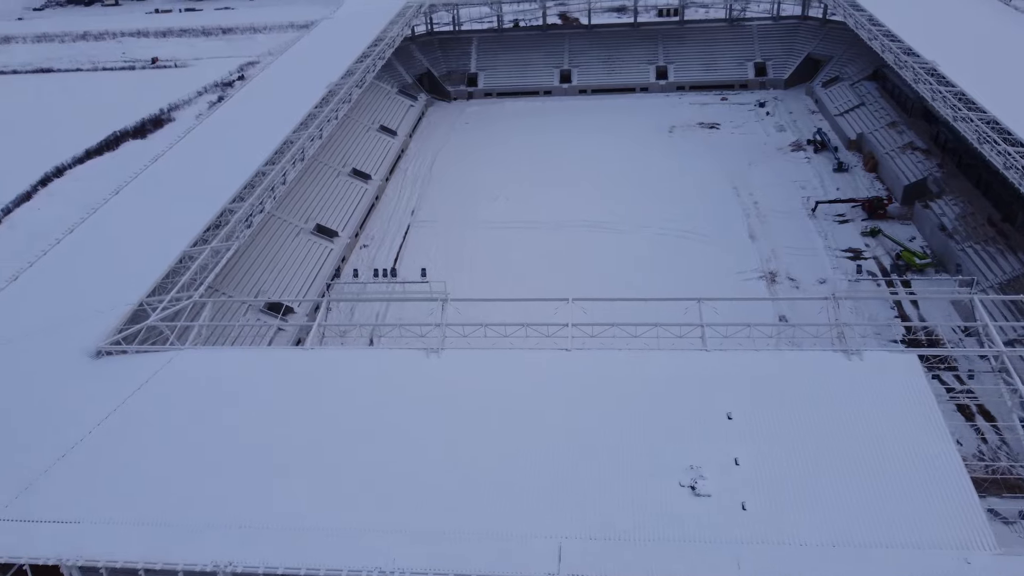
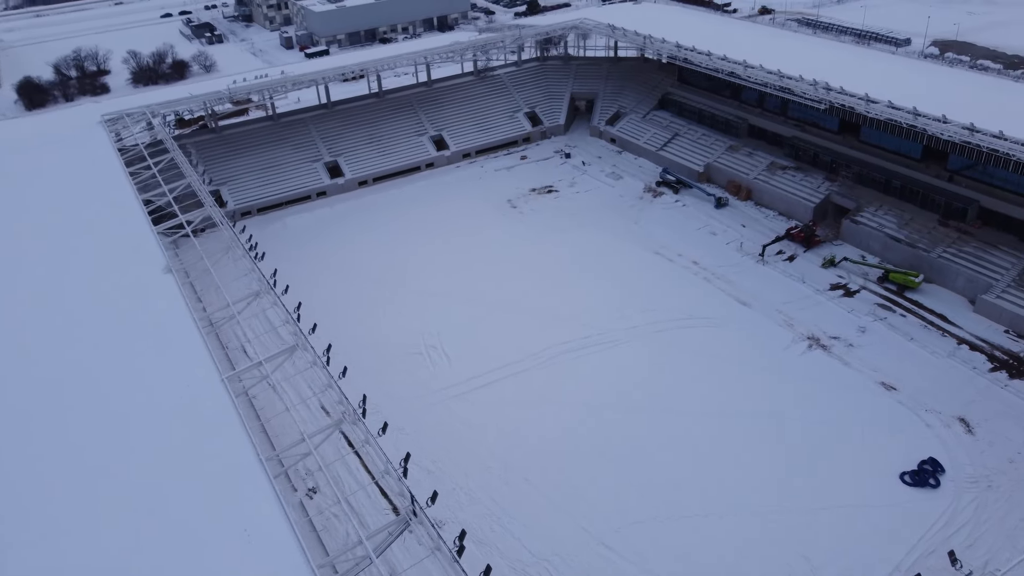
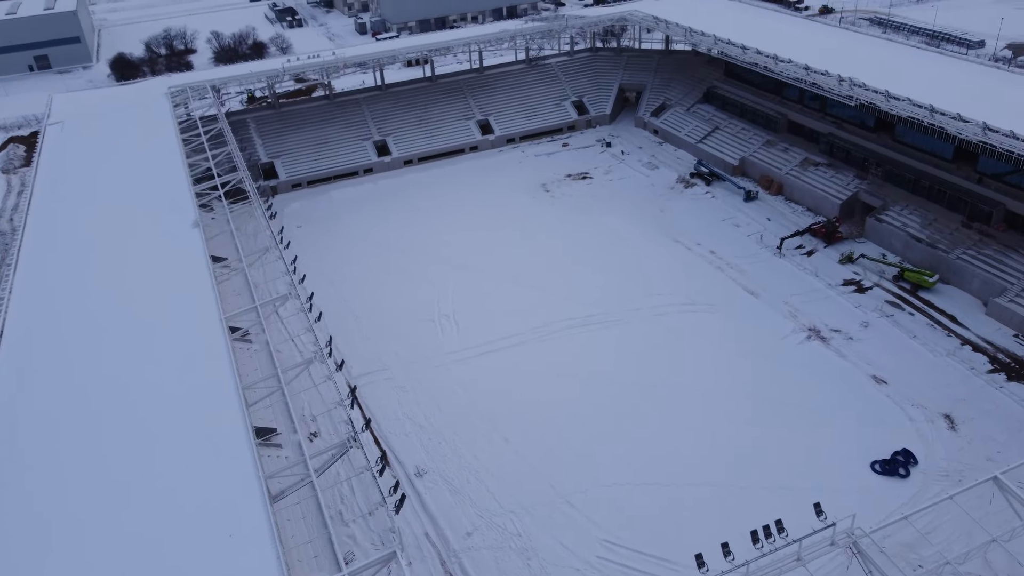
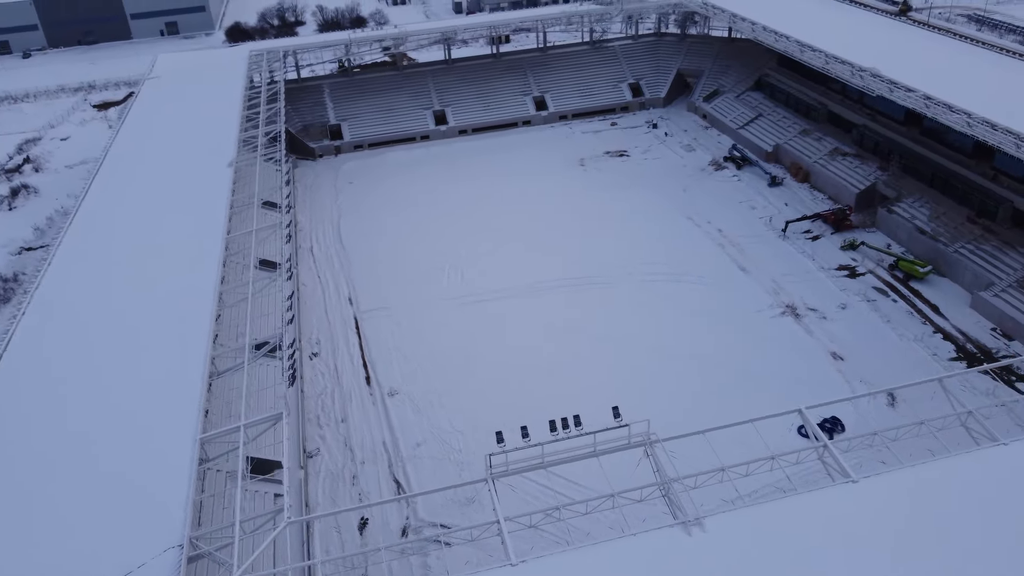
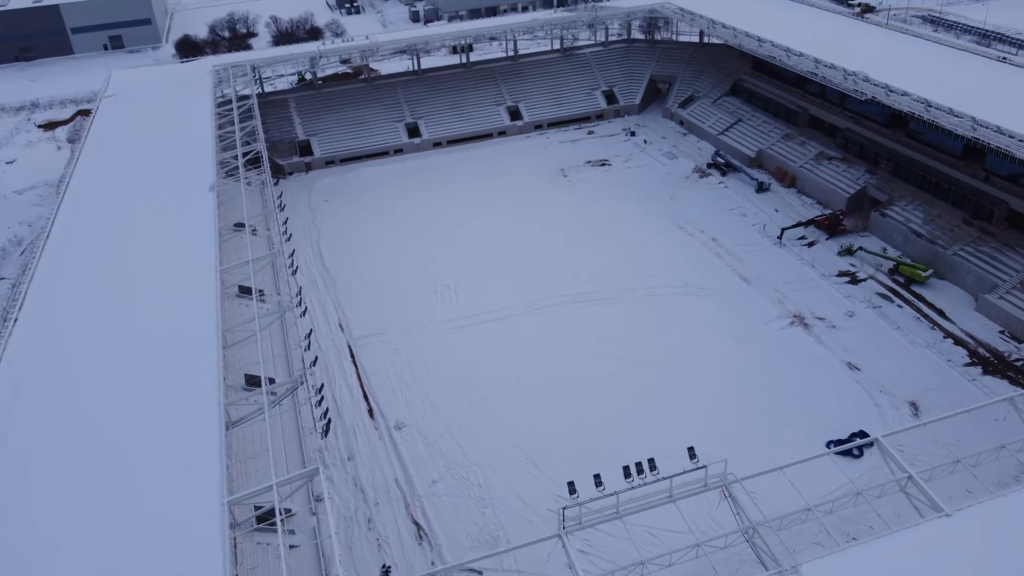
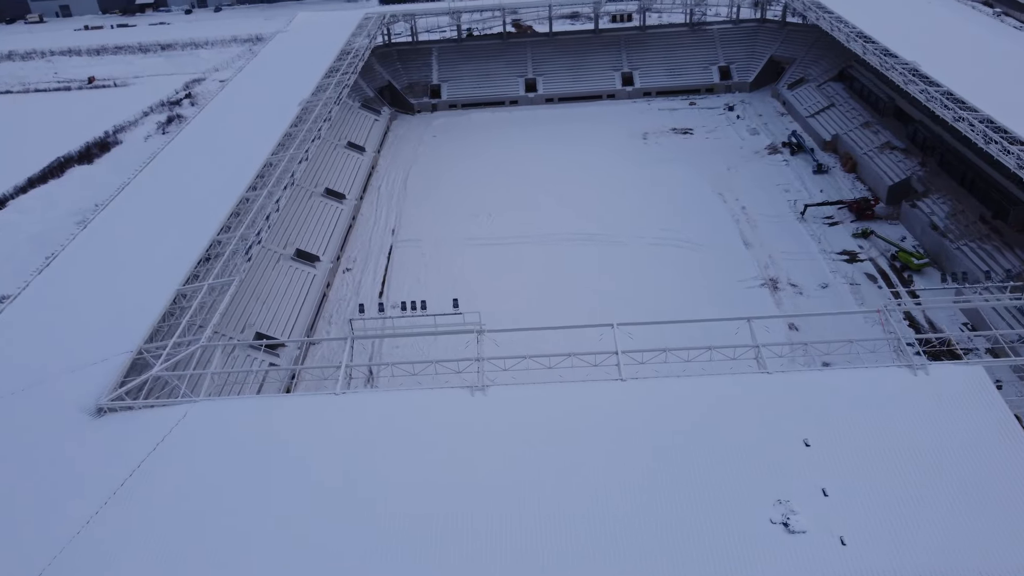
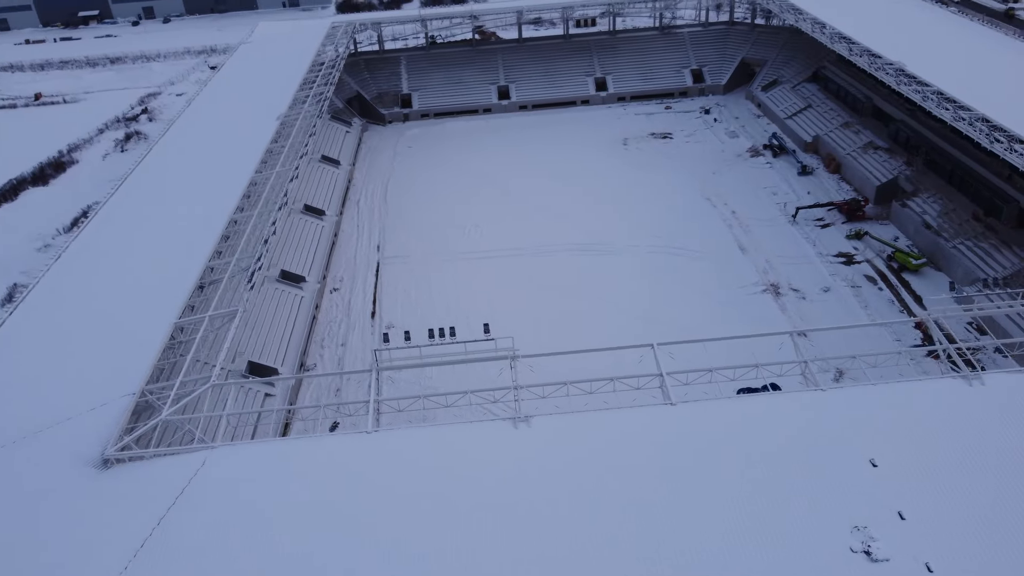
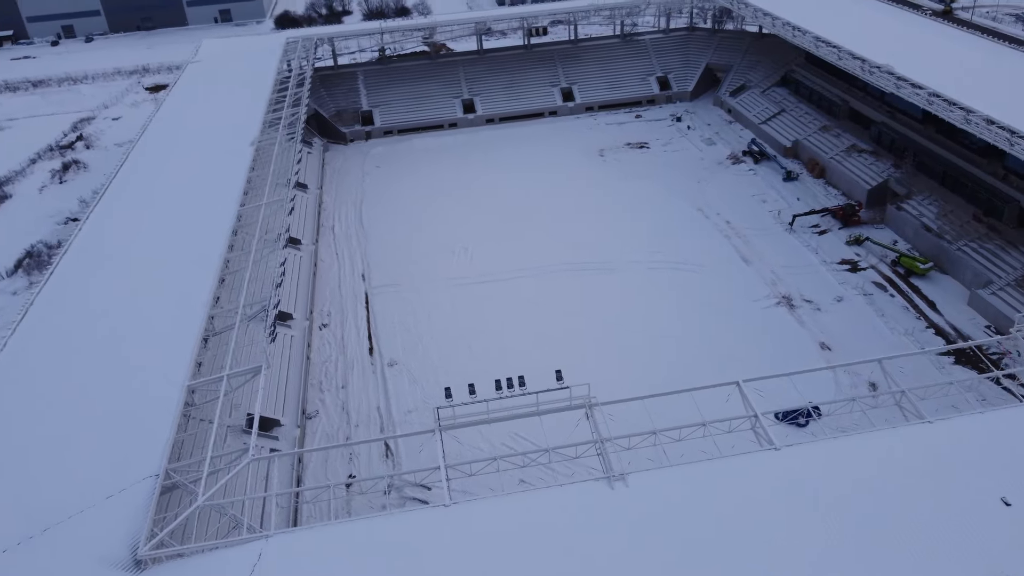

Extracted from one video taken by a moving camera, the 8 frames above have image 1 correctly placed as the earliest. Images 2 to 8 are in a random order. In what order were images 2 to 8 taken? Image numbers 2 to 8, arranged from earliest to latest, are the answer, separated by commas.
6, 7, 8, 4, 5, 3, 2
